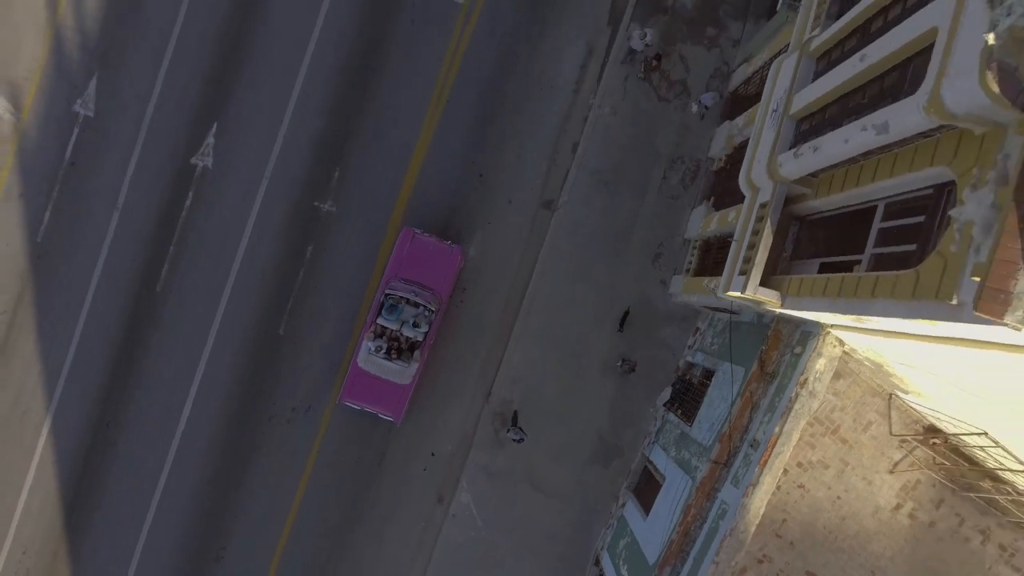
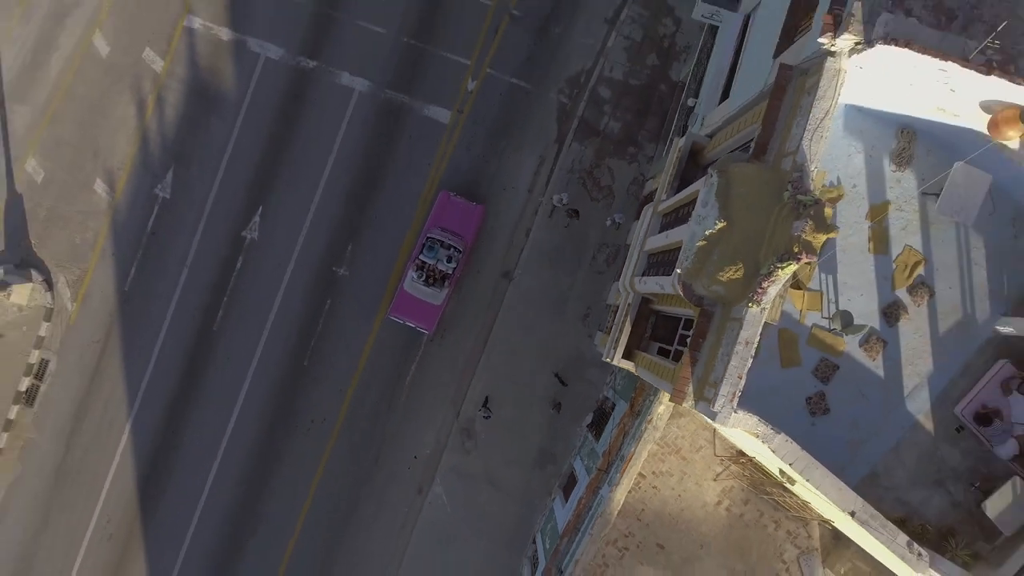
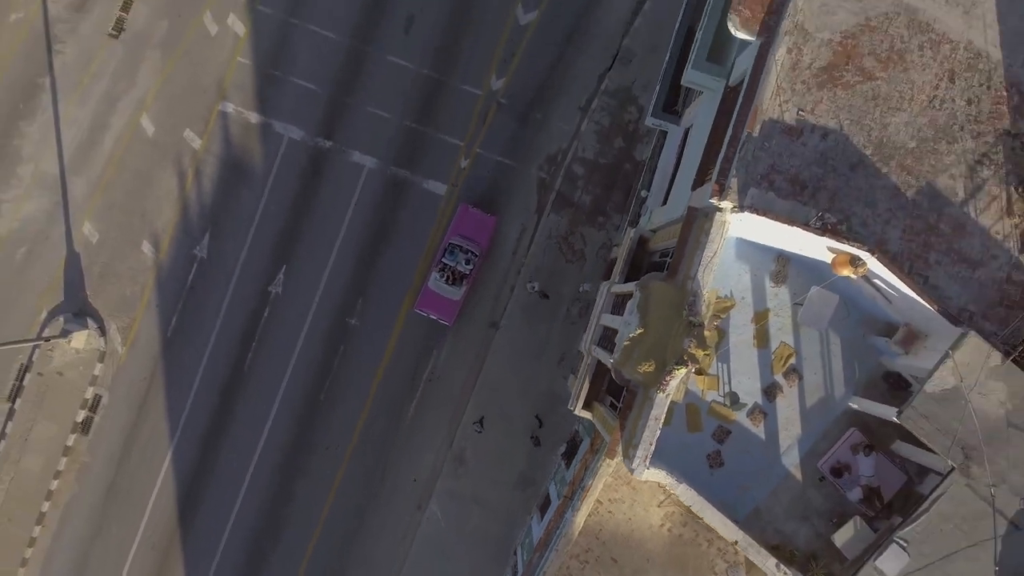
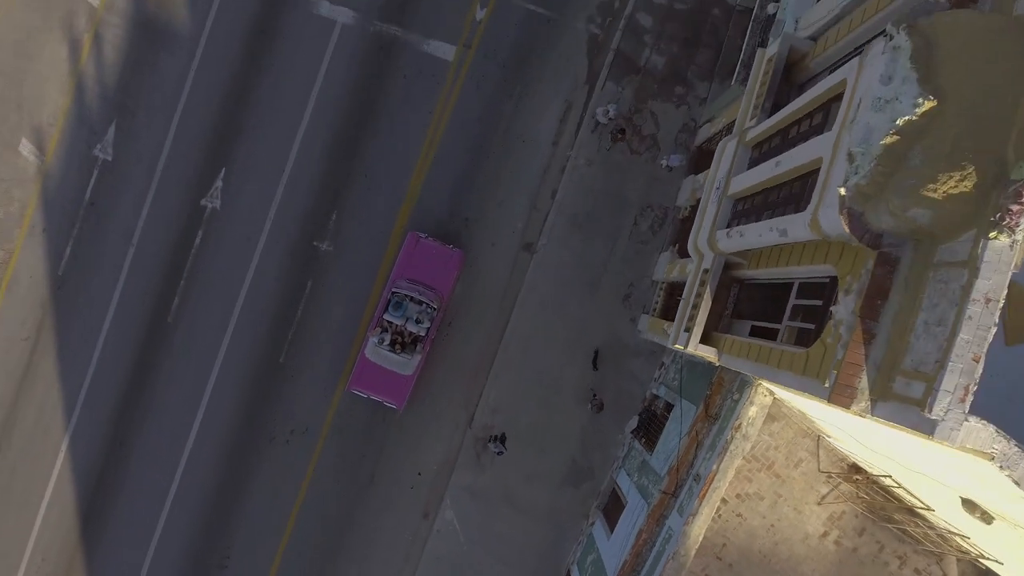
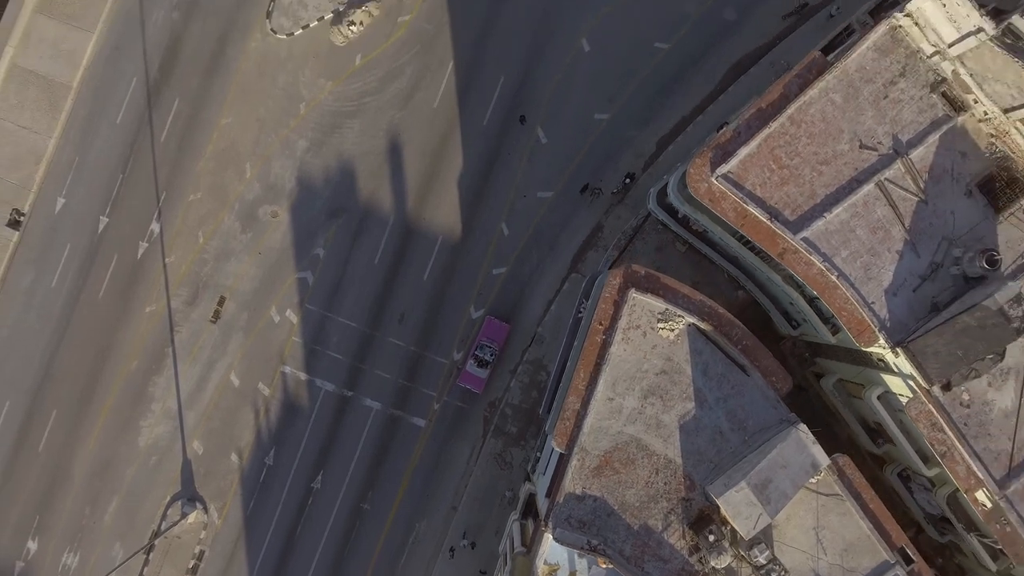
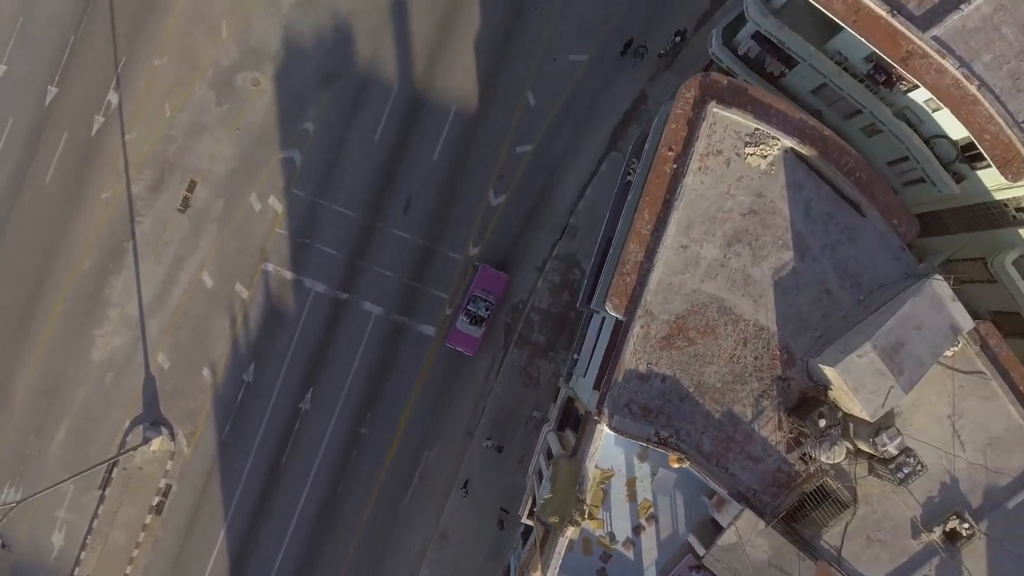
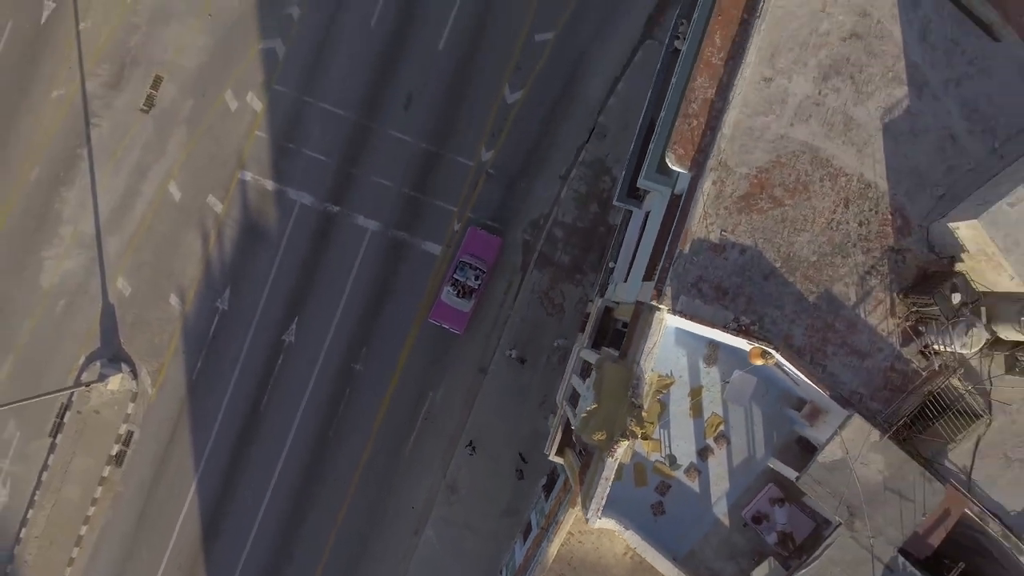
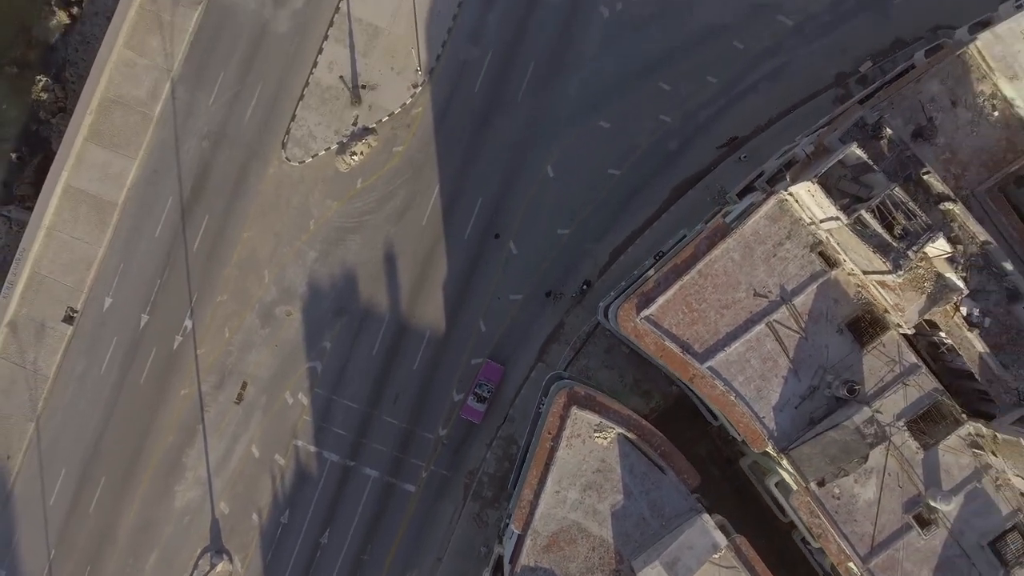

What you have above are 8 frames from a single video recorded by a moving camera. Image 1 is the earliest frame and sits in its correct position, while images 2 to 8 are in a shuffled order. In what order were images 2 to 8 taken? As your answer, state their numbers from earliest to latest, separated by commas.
4, 2, 3, 7, 6, 5, 8
